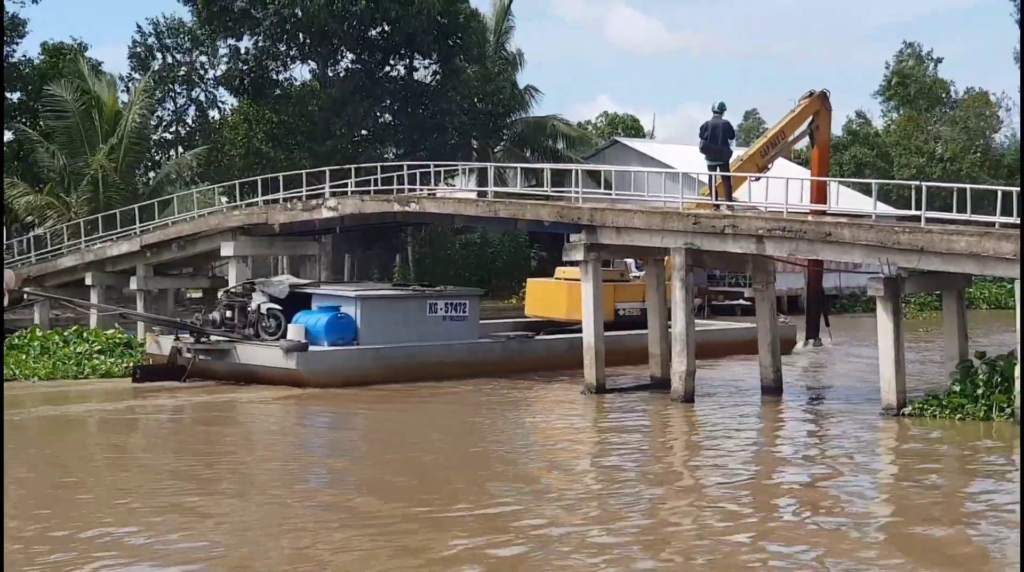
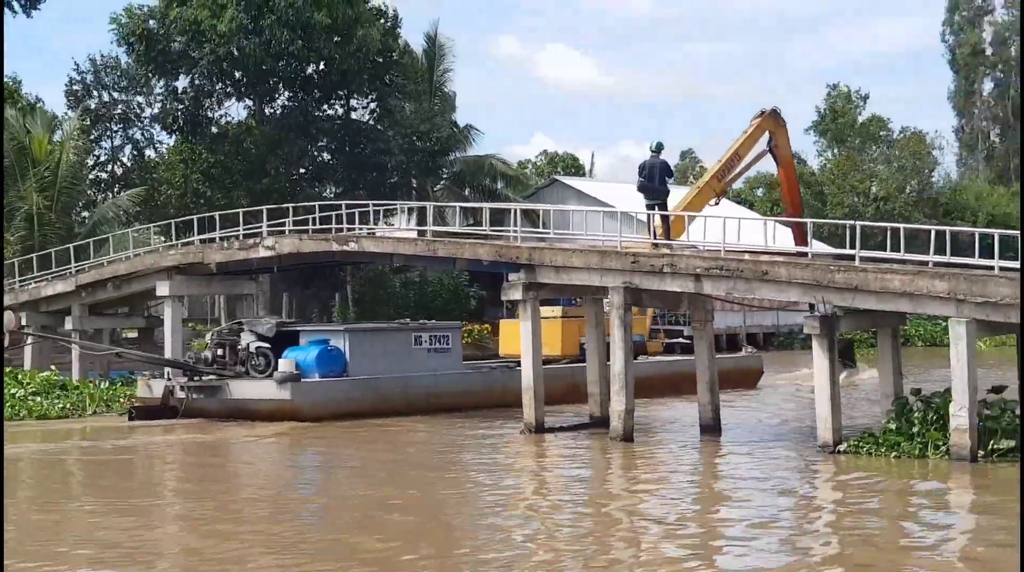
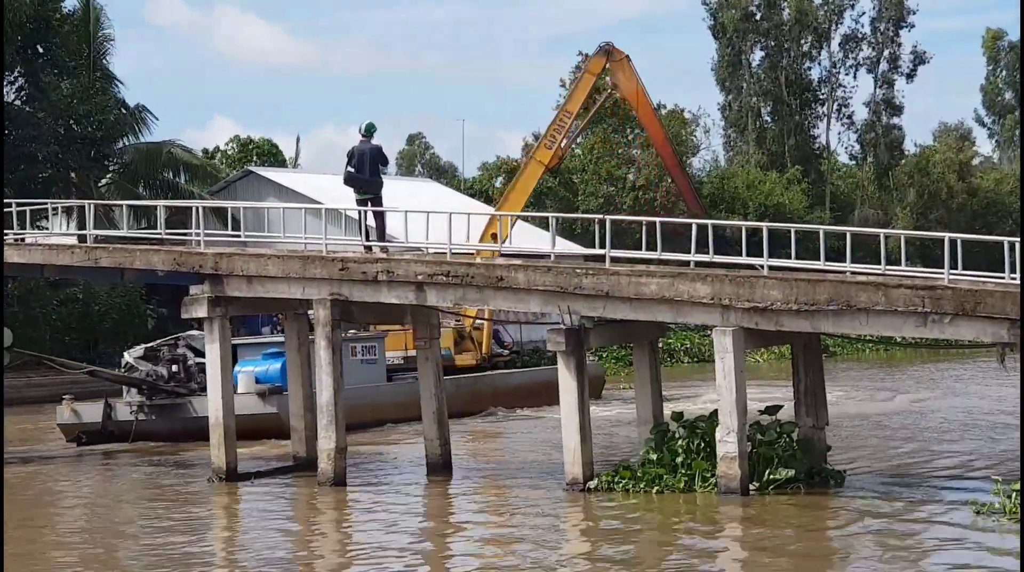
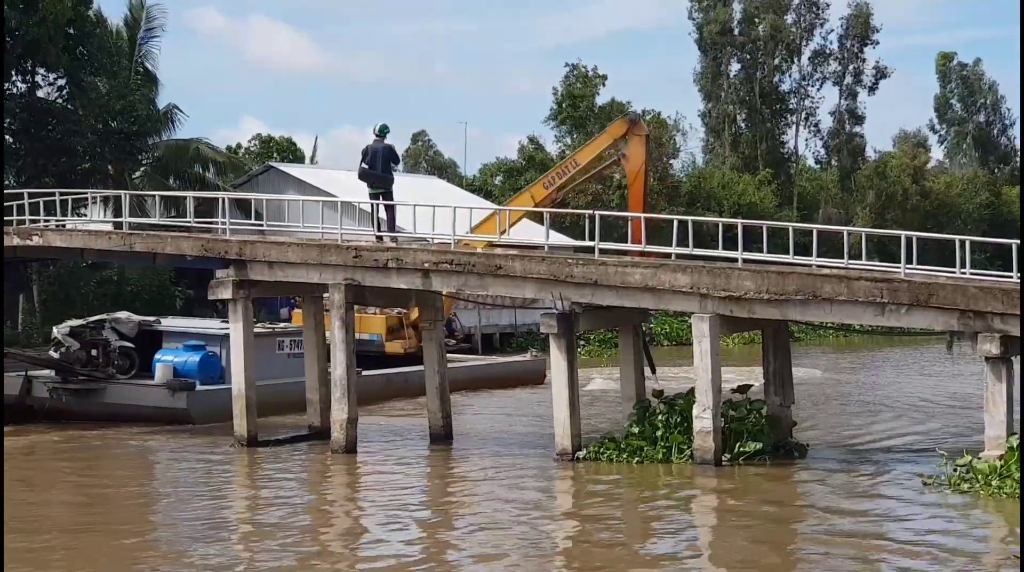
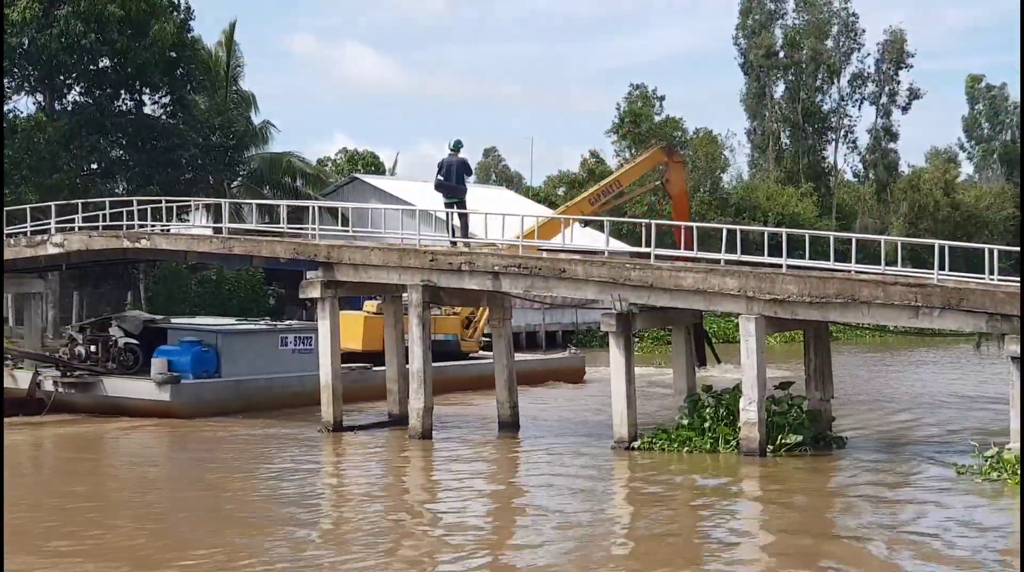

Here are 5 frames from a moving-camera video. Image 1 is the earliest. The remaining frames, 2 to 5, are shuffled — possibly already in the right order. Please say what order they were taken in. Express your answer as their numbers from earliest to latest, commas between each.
2, 5, 4, 3
